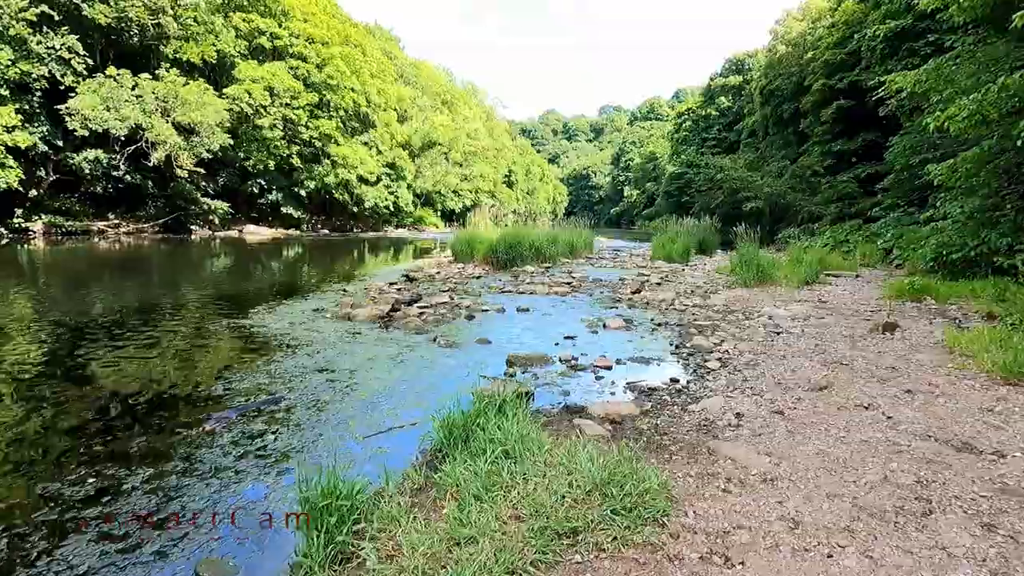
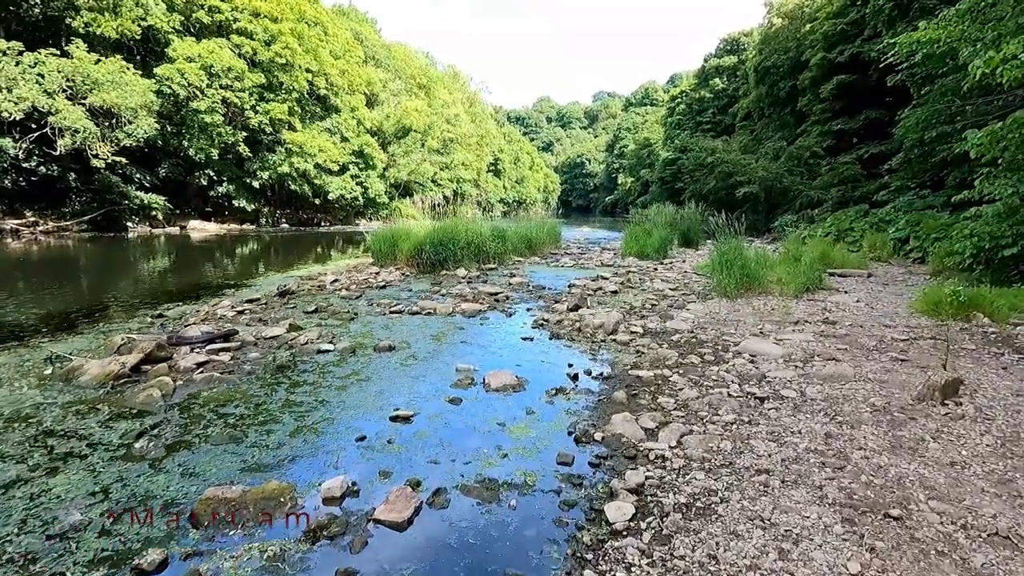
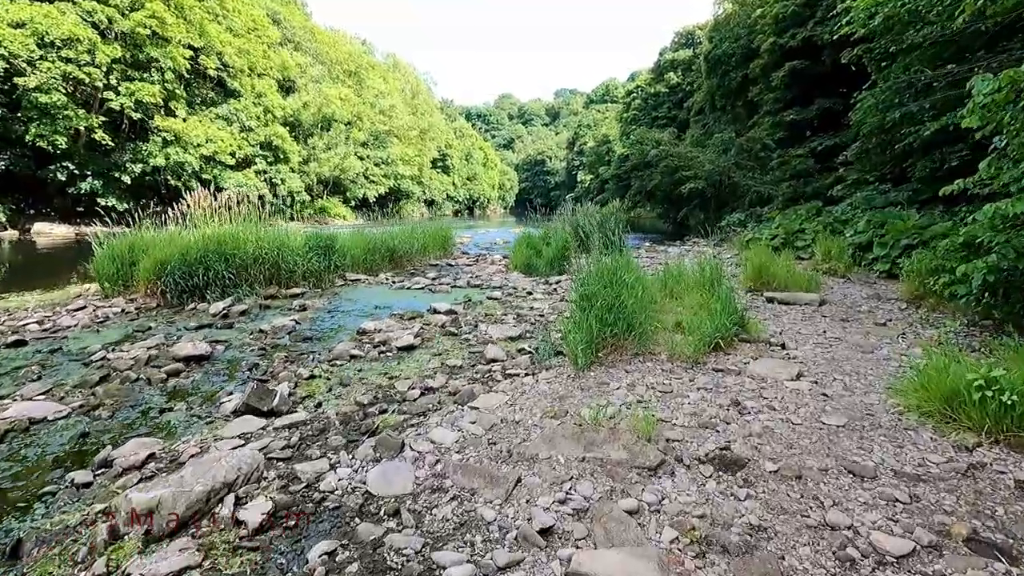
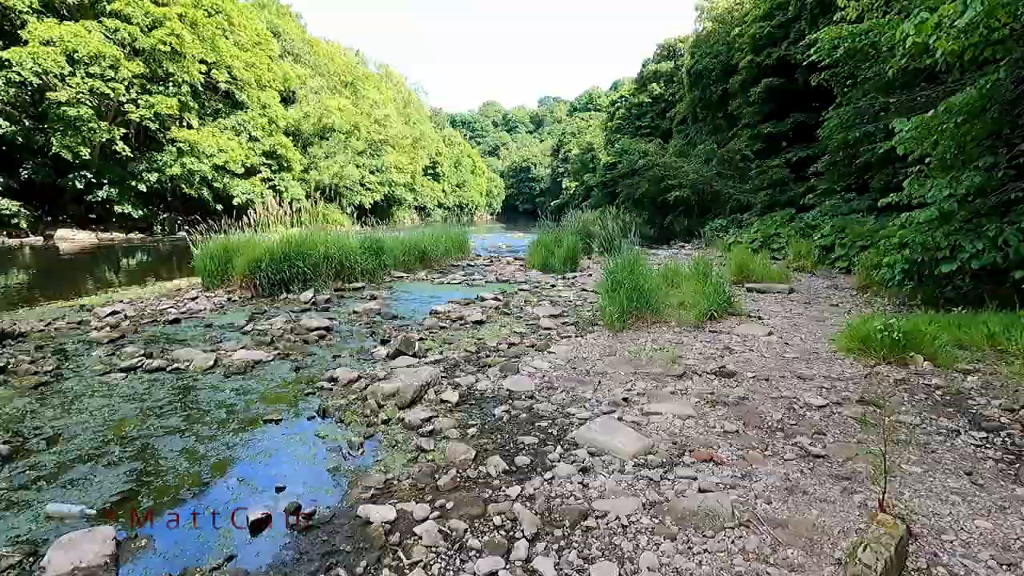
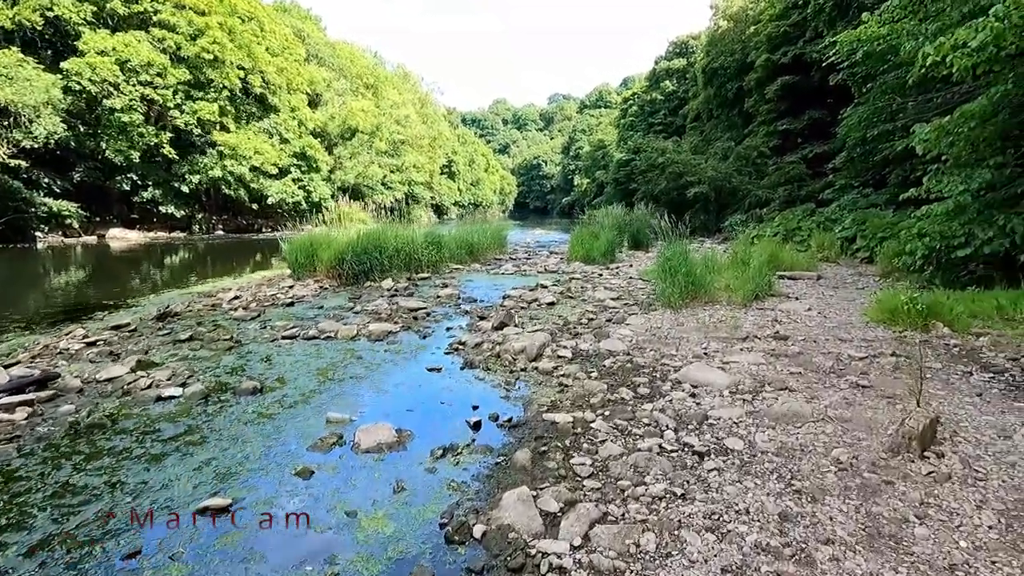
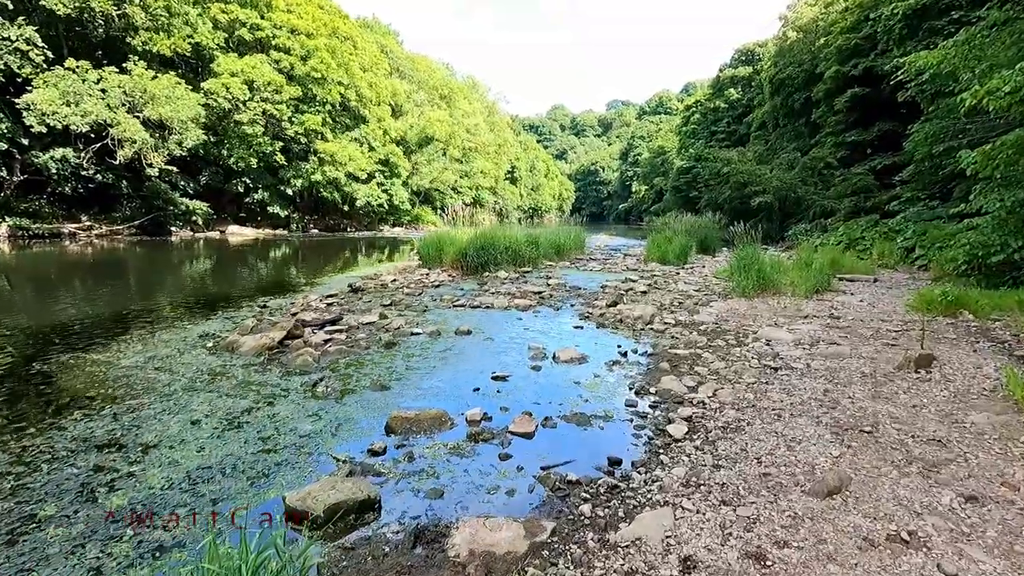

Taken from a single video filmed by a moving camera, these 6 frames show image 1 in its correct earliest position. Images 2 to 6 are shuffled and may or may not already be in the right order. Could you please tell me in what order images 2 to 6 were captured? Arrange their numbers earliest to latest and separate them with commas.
6, 2, 5, 4, 3
